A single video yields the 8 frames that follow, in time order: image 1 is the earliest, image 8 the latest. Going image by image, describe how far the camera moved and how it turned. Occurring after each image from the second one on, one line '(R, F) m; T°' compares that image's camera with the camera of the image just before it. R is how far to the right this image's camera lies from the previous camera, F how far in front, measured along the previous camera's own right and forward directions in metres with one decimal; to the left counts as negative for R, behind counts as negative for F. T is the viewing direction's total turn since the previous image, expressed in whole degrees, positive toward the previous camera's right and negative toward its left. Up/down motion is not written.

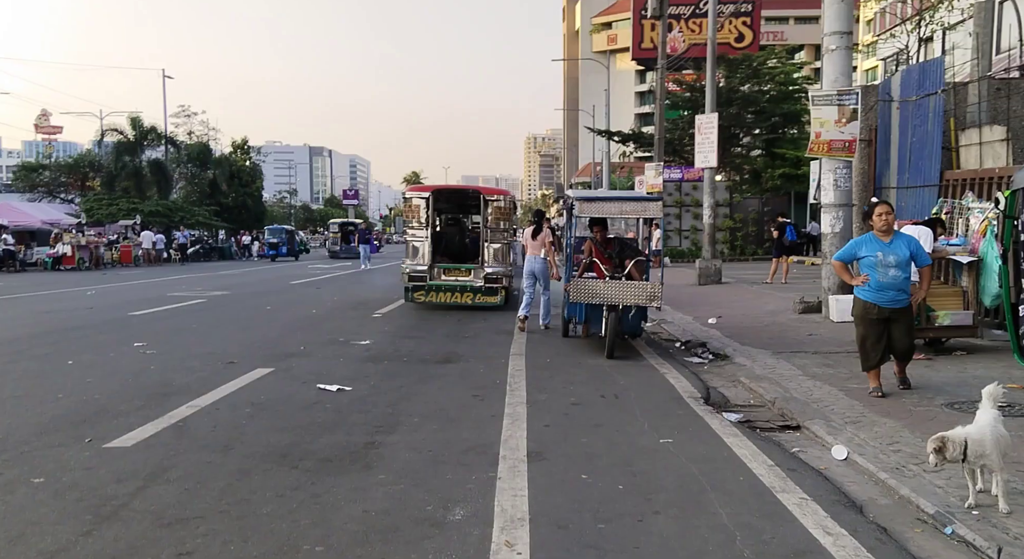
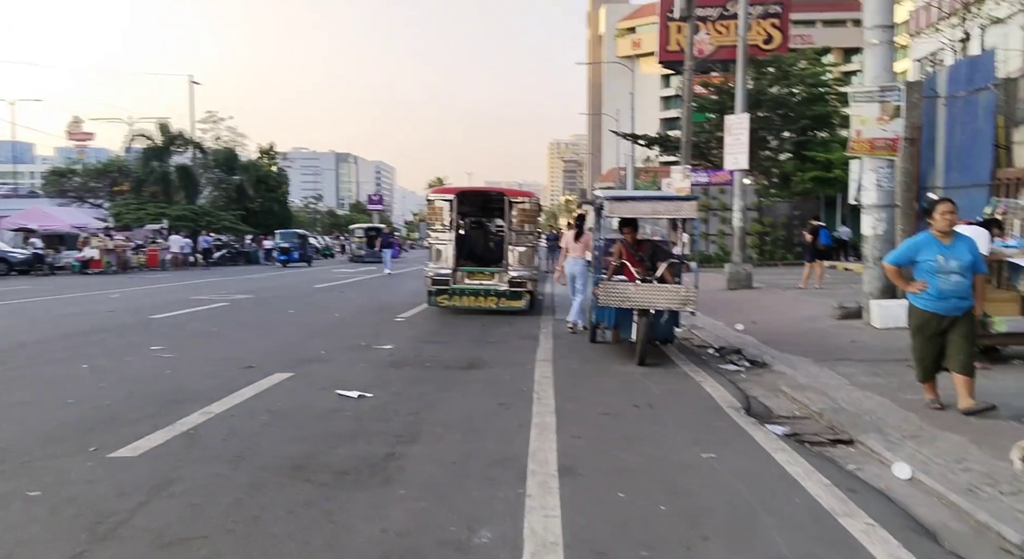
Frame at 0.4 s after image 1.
(0.0, +0.4) m; -2°
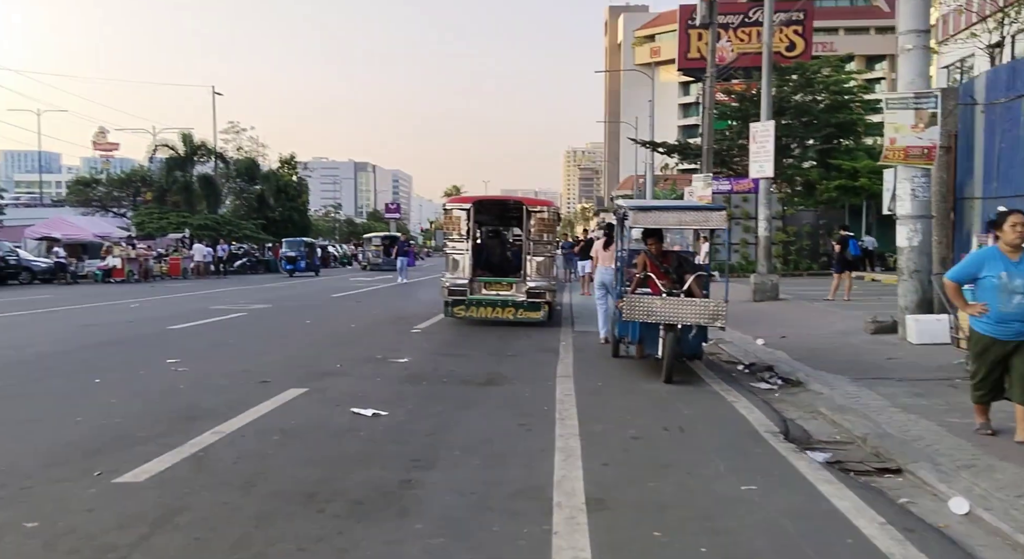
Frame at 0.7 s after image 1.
(0.0, +0.3) m; -1°
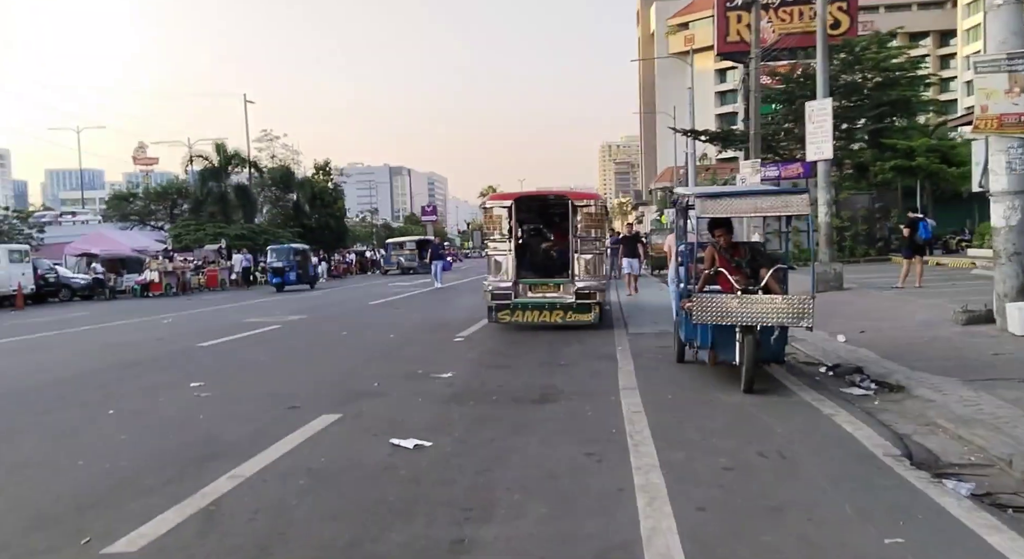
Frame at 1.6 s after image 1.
(-0.1, +1.1) m; -3°
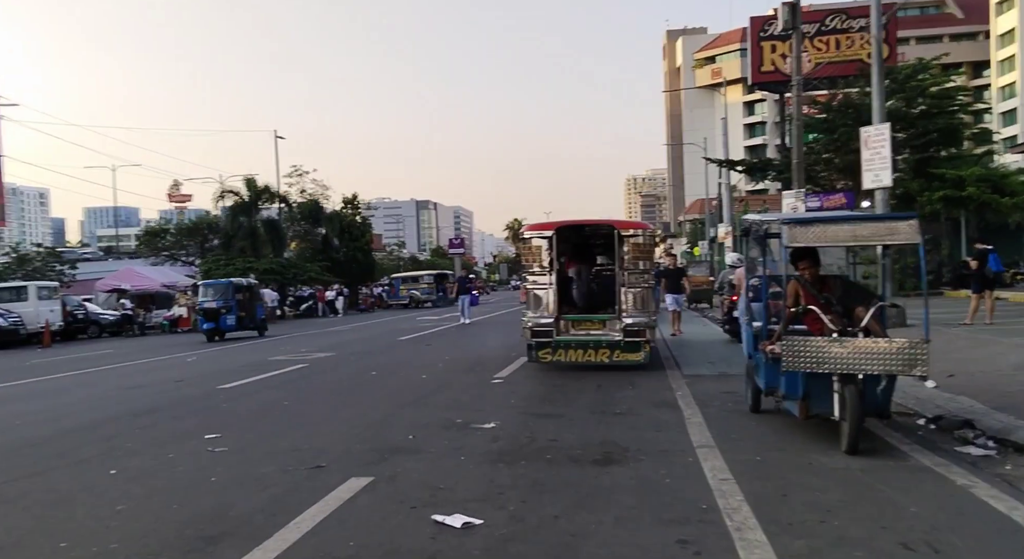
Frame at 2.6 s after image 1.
(-0.3, +1.1) m; -2°
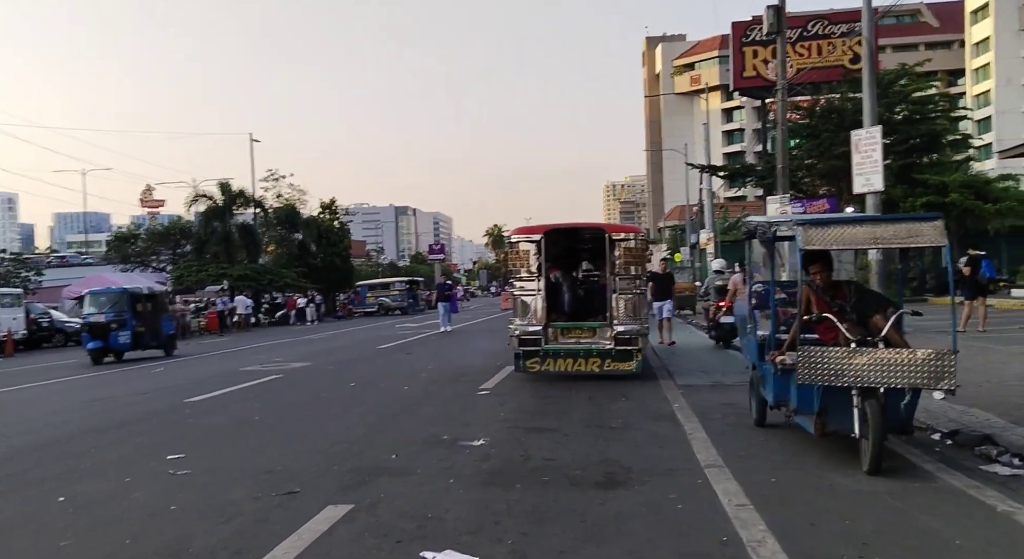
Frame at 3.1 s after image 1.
(-0.1, +0.6) m; +1°
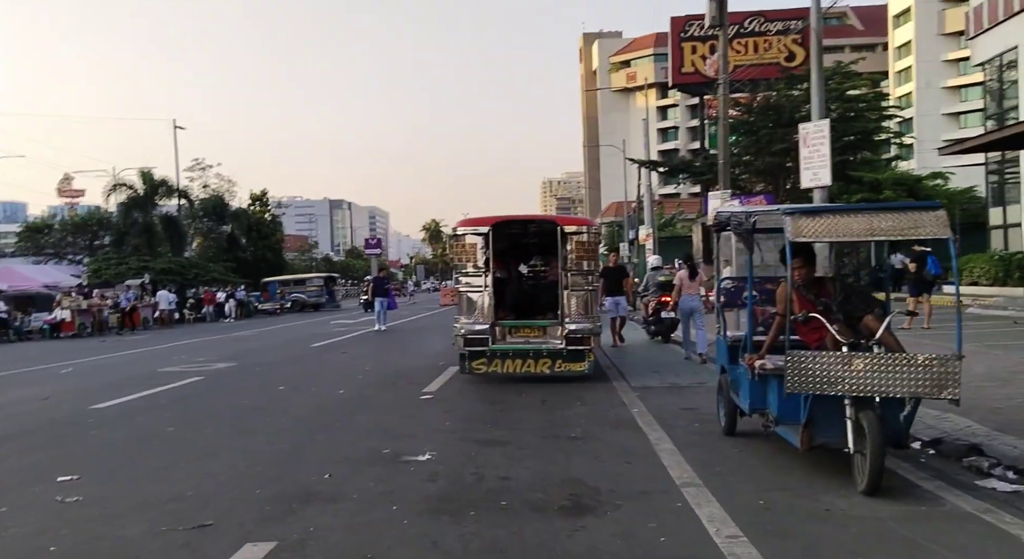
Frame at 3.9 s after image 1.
(-0.1, +0.9) m; +5°
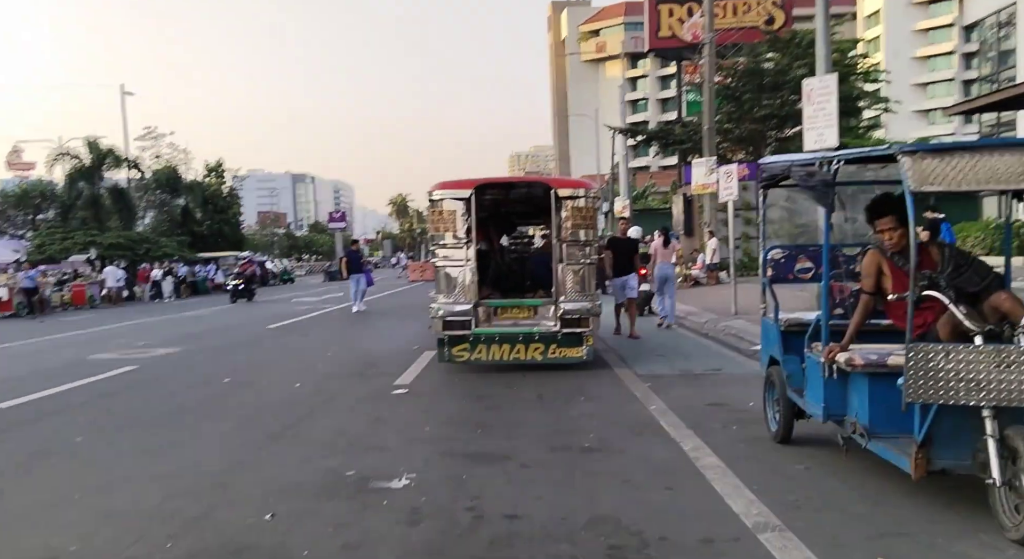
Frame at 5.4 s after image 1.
(-0.2, +1.8) m; +2°
